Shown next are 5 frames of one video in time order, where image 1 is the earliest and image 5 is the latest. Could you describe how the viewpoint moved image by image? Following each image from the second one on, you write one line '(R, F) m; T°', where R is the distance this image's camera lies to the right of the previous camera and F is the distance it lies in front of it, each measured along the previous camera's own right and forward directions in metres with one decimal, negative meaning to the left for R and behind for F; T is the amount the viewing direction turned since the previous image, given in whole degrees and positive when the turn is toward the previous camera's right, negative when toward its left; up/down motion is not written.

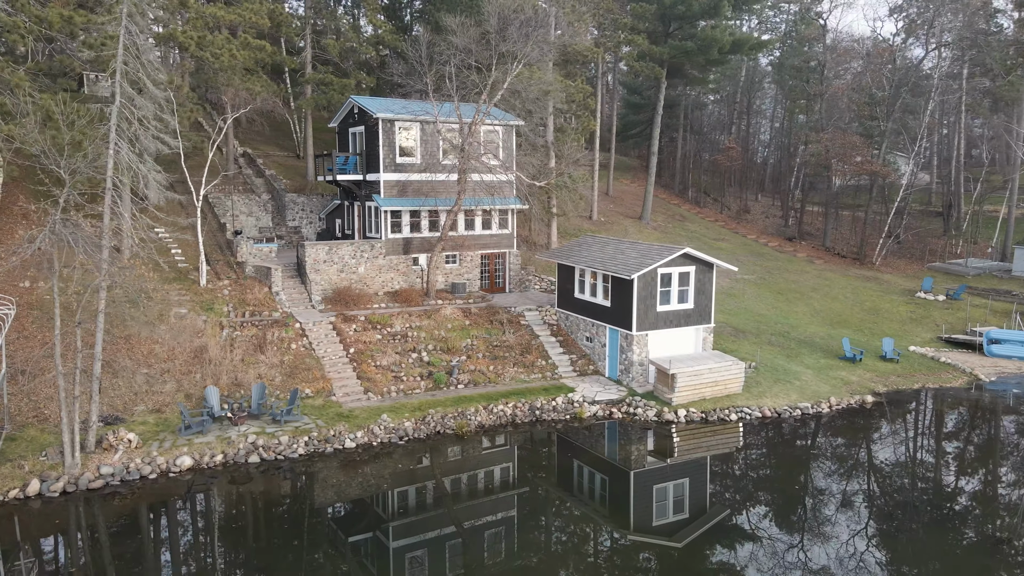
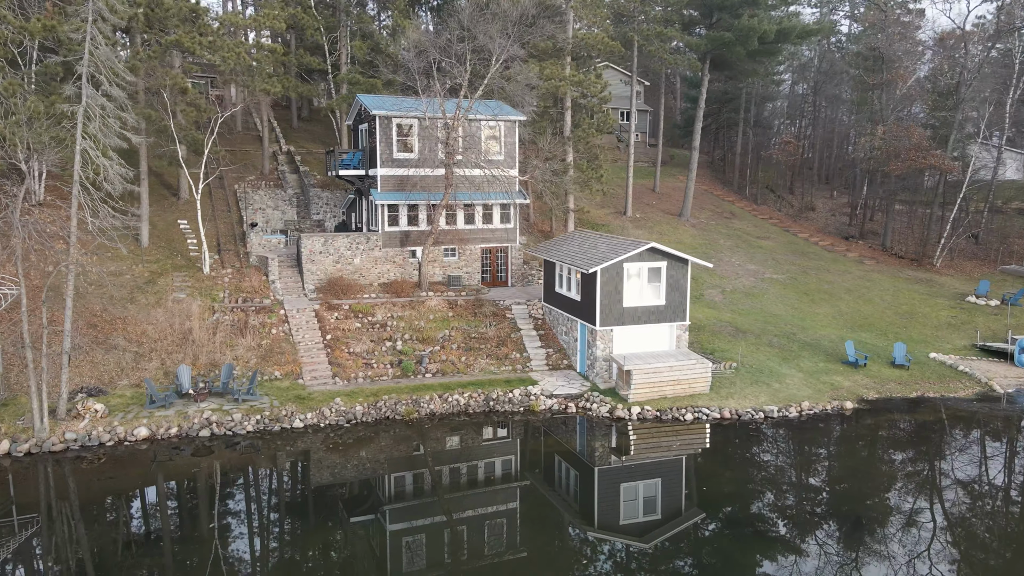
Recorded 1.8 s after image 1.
(+3.8, +0.2) m; -8°
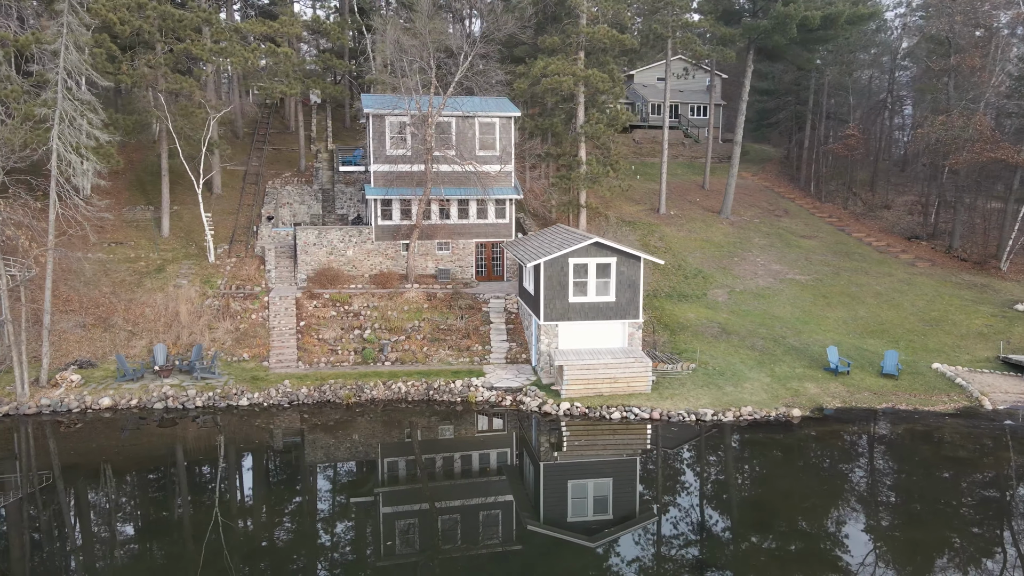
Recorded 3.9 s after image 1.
(+4.6, +0.1) m; -8°
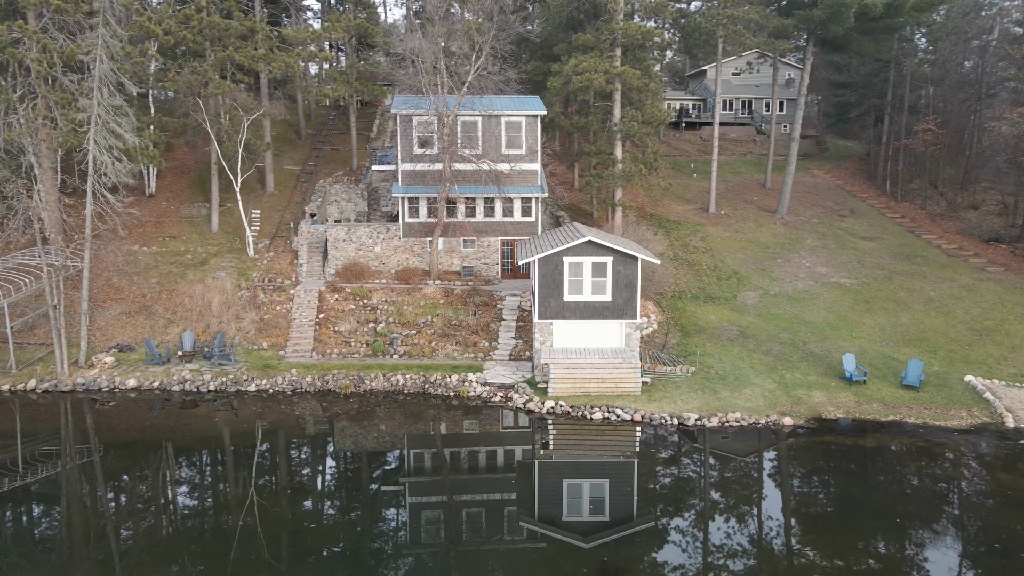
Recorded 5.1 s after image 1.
(+2.6, -0.1) m; -7°
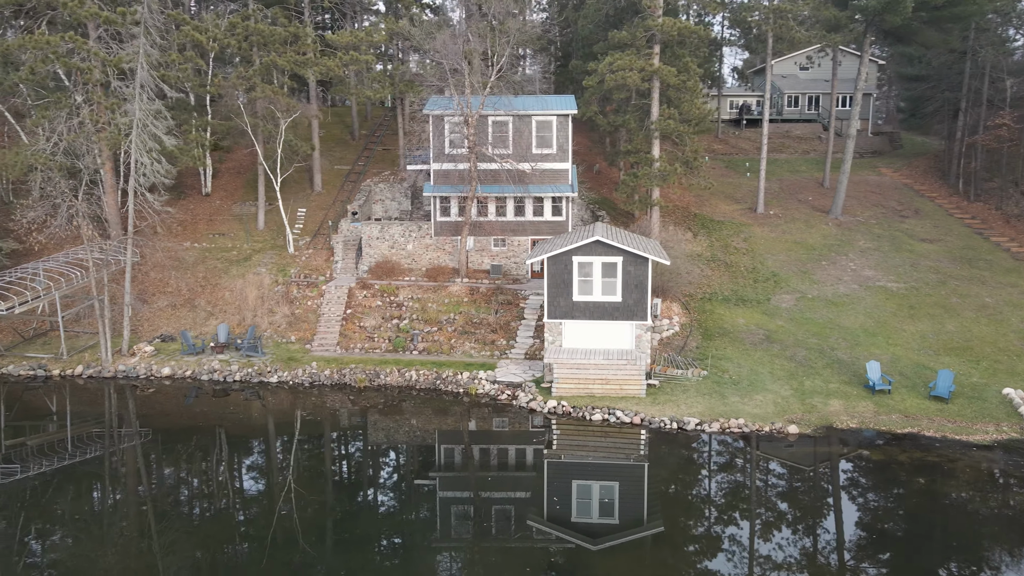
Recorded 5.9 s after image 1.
(+1.7, -0.1) m; -6°
